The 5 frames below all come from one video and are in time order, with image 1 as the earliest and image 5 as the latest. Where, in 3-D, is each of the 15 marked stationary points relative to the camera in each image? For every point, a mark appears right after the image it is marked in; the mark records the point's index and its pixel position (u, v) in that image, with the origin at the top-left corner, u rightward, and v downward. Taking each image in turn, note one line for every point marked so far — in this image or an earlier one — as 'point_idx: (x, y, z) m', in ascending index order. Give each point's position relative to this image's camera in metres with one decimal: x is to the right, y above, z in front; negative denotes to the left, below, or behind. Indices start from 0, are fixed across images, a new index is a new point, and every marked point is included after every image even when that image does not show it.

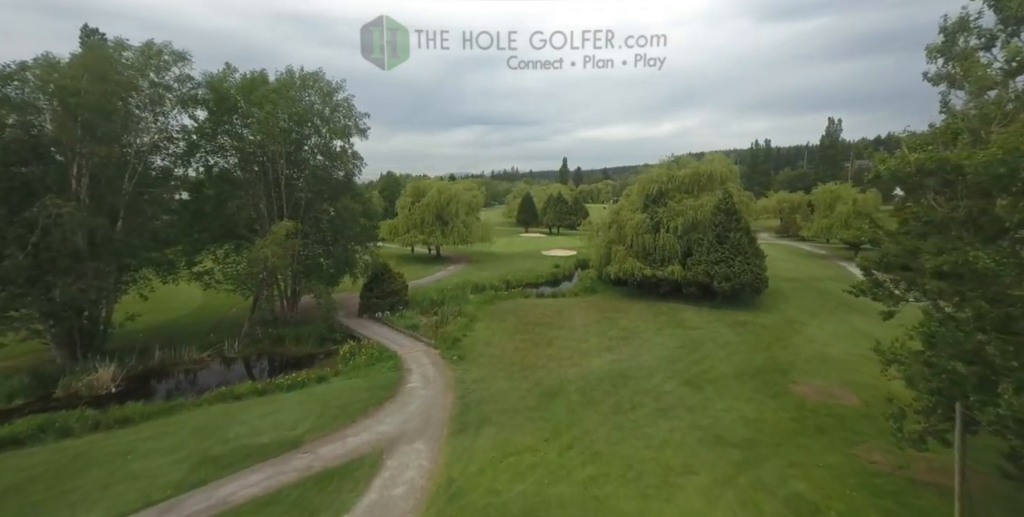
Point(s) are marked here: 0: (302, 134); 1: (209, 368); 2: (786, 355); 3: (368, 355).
0: (-9.5, +5.7, +19.7) m
1: (-10.9, -3.9, +15.5) m
2: (+10.0, -3.5, +15.9) m
3: (-5.3, -3.6, +16.0) m
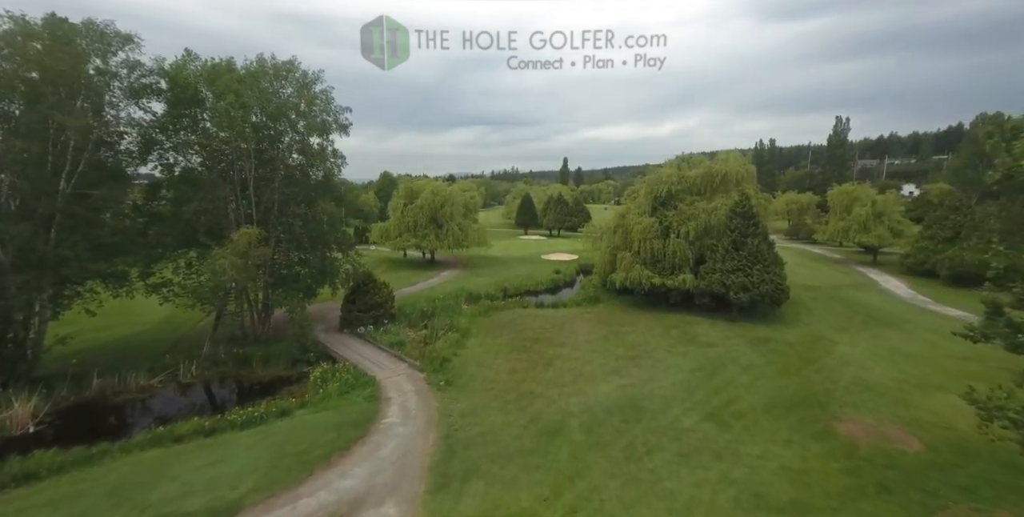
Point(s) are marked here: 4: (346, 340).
0: (-9.7, +5.3, +17.7) m
1: (-11.0, -4.3, +13.5) m
2: (+9.8, -3.9, +13.9) m
3: (-5.5, -4.0, +14.0) m
4: (-7.1, -3.5, +18.5) m
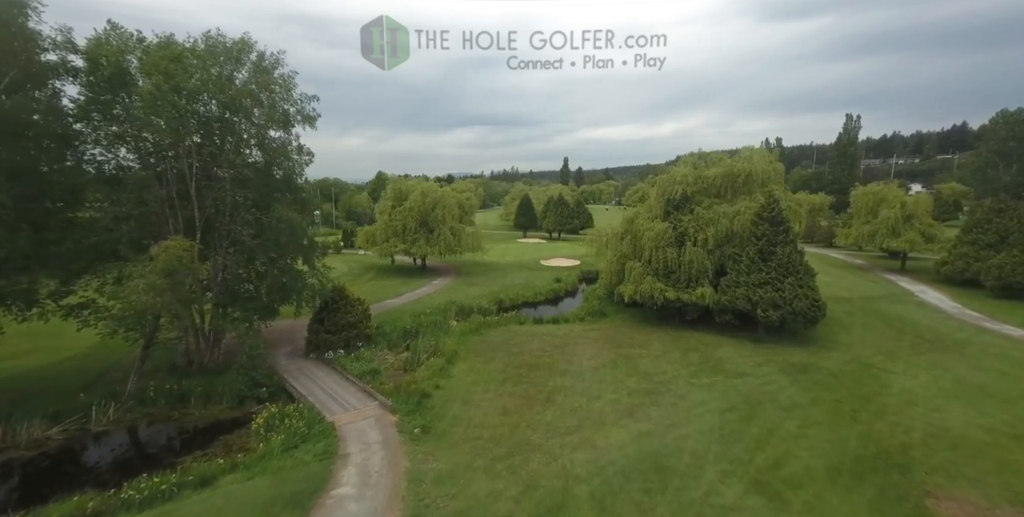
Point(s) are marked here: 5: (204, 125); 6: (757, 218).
0: (-9.9, +4.8, +15.0) m
1: (-11.3, -4.8, +10.7) m
2: (+9.6, -4.4, +11.1) m
3: (-5.7, -4.5, +11.2) m
4: (-7.4, -3.9, +15.8) m
5: (-10.4, +4.5, +14.7) m
6: (+11.1, +1.9, +19.6) m
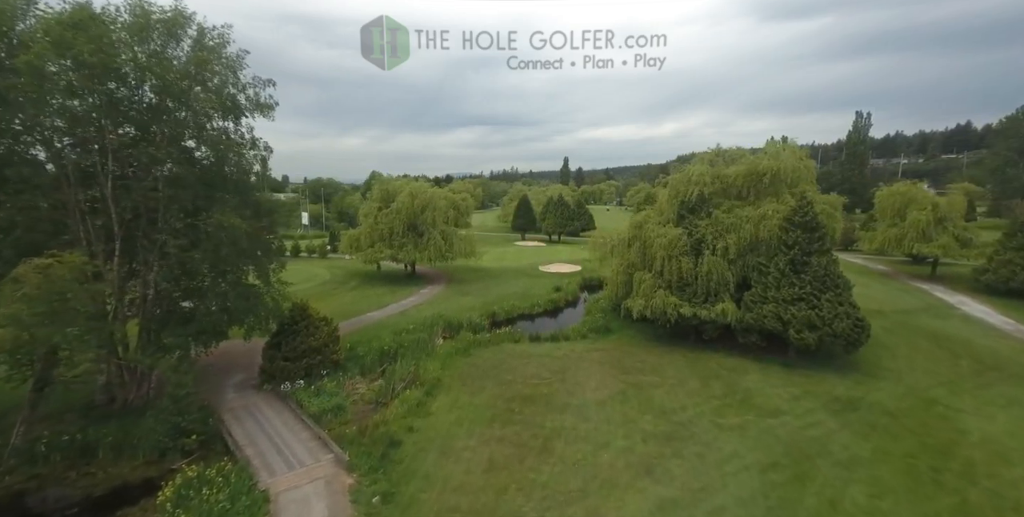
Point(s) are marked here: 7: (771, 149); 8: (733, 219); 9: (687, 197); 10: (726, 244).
0: (-10.2, +4.3, +12.4) m
1: (-11.6, -5.2, +8.1) m
2: (+9.3, -4.8, +8.5) m
3: (-6.0, -4.9, +8.6) m
4: (-7.6, -4.4, +13.2) m
5: (-10.7, +4.1, +12.1) m
6: (+10.8, +1.4, +17.0) m
7: (+11.5, +4.9, +19.2) m
8: (+9.3, +1.7, +18.3) m
9: (+7.8, +2.8, +19.4) m
10: (+8.9, +0.6, +18.0) m
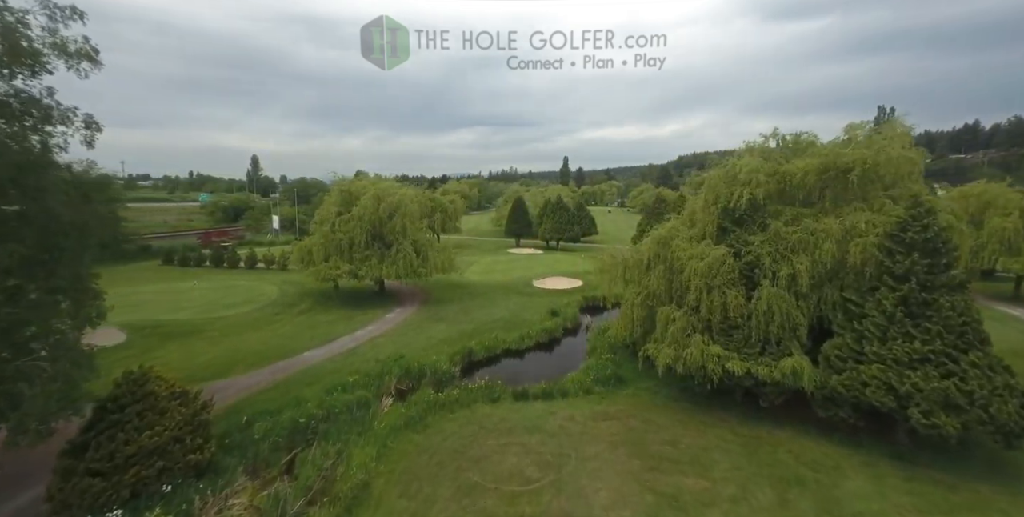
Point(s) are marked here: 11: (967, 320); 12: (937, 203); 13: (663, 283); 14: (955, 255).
0: (-11.0, +3.4, +6.8) m
1: (-12.4, -6.2, +2.5) m
2: (+8.5, -5.8, +2.9) m
3: (-6.8, -5.8, +3.0) m
4: (-8.4, -5.3, +7.5) m
5: (-11.5, +3.2, +6.5) m
6: (+10.0, +0.5, +11.4) m
7: (+10.7, +3.9, +13.6) m
8: (+8.5, +0.7, +12.7) m
9: (+7.1, +1.8, +13.8) m
10: (+8.1, -0.3, +12.4) m
11: (+10.9, -1.5, +10.4) m
12: (+11.5, +1.5, +11.8) m
13: (+5.0, -0.8, +14.4) m
14: (+11.1, 0.0, +11.0) m
